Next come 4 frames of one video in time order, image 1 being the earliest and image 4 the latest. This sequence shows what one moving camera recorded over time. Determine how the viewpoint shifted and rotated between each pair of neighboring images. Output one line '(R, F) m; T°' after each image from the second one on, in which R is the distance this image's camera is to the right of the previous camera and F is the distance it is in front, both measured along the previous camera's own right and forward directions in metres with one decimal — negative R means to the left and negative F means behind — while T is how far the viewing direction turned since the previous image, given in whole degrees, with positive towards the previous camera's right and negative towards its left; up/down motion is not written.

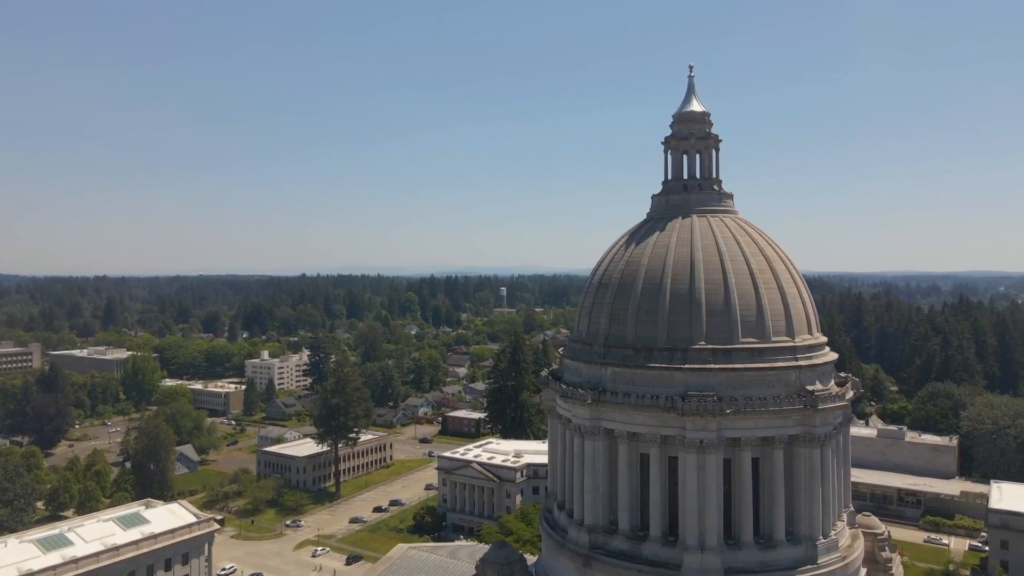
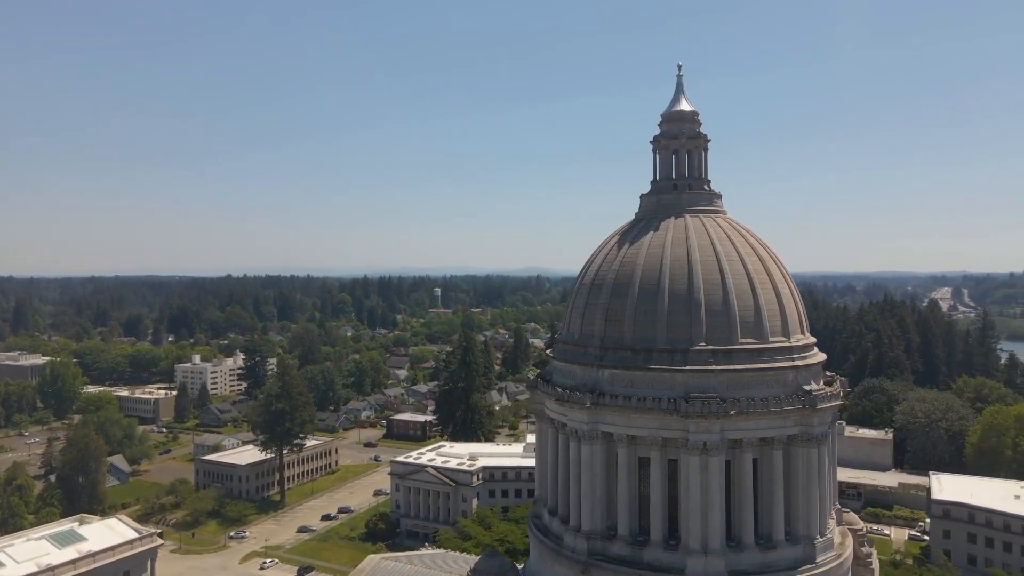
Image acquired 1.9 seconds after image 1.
(-1.9, +0.8) m; +5°
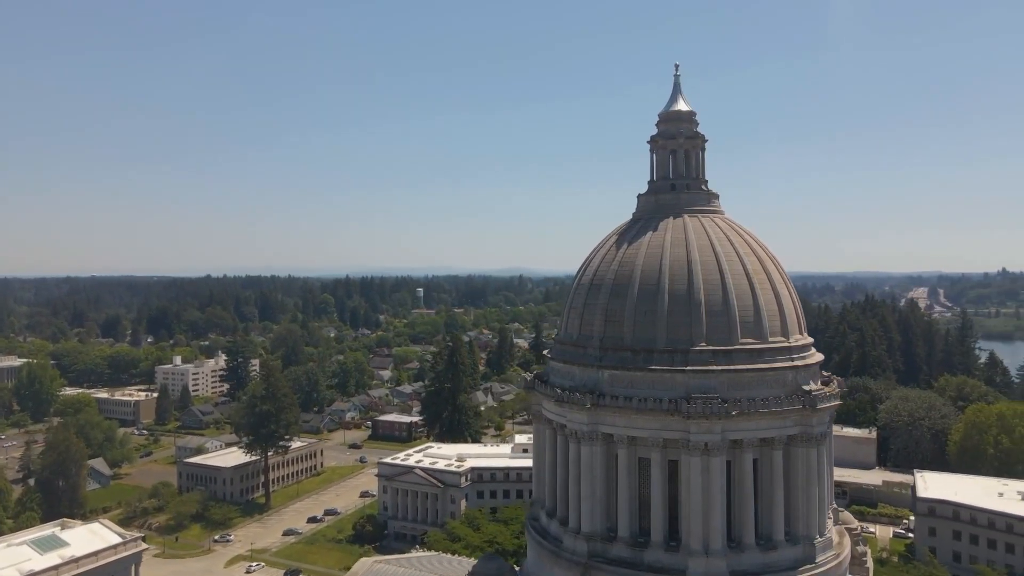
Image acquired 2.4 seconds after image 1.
(-0.5, +0.2) m; +1°
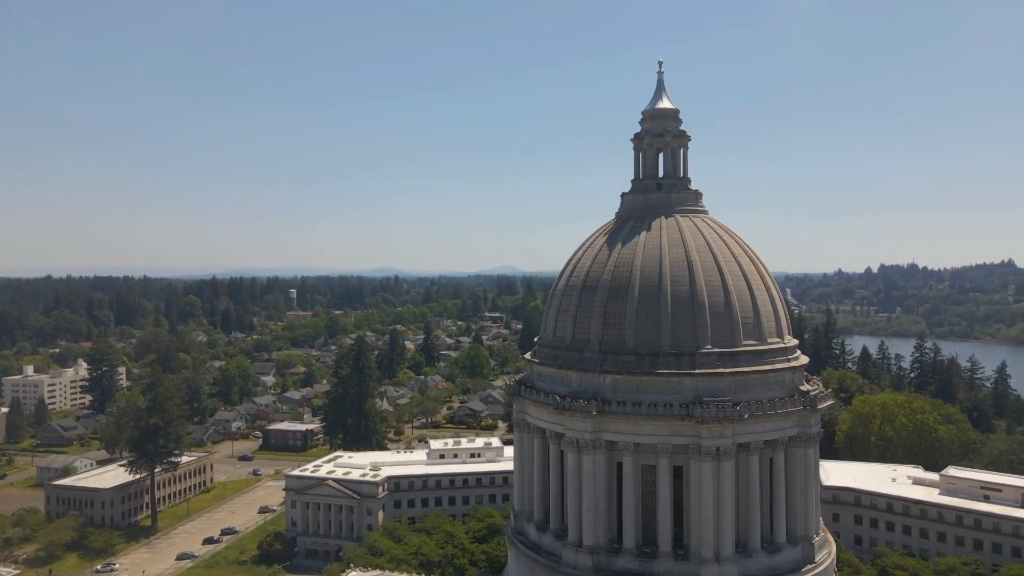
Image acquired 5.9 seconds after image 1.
(-3.5, +1.7) m; +10°
